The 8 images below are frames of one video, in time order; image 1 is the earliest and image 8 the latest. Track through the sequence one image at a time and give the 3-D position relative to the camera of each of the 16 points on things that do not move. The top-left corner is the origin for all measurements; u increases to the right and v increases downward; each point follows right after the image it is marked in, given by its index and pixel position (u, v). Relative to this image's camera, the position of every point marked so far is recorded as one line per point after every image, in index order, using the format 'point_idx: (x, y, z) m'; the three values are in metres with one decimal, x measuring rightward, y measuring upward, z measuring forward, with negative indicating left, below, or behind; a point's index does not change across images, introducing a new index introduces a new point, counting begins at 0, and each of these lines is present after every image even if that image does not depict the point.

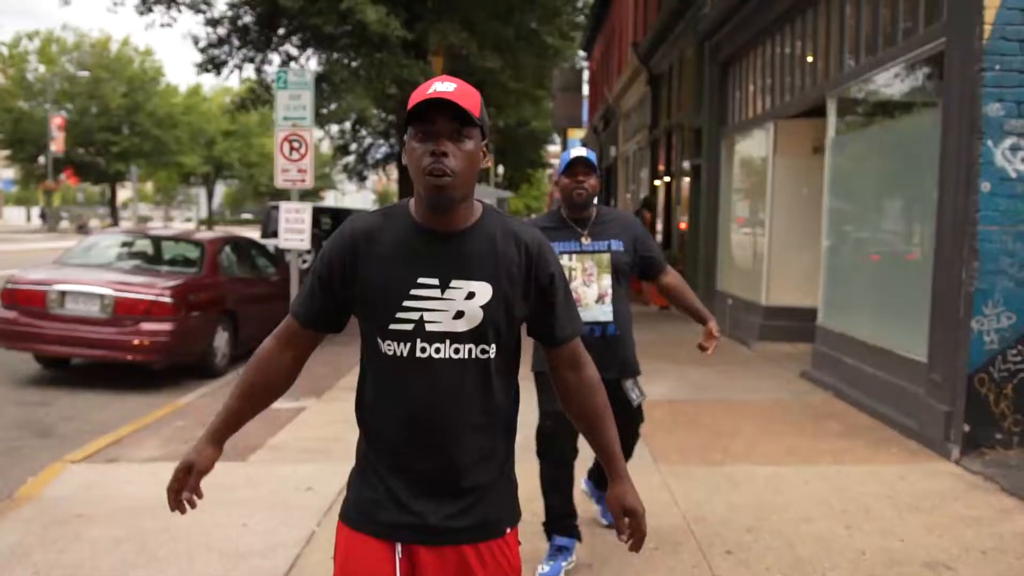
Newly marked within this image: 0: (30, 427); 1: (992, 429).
0: (-3.1, -0.9, +7.1) m
1: (+2.4, -0.7, +5.7) m
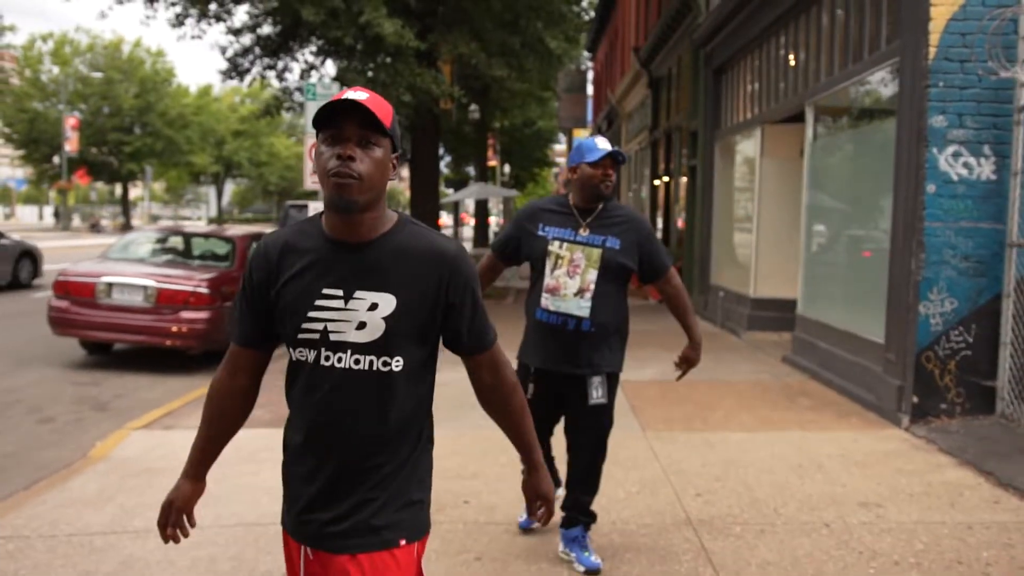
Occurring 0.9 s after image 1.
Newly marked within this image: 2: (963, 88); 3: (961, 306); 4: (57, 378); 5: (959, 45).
0: (-3.0, -0.8, +8.0) m
1: (+2.5, -0.6, +6.5) m
2: (+2.6, +1.1, +6.4) m
3: (+2.6, -0.1, +6.5) m
4: (-3.6, -0.7, +9.0) m
5: (+2.5, +1.4, +6.4) m
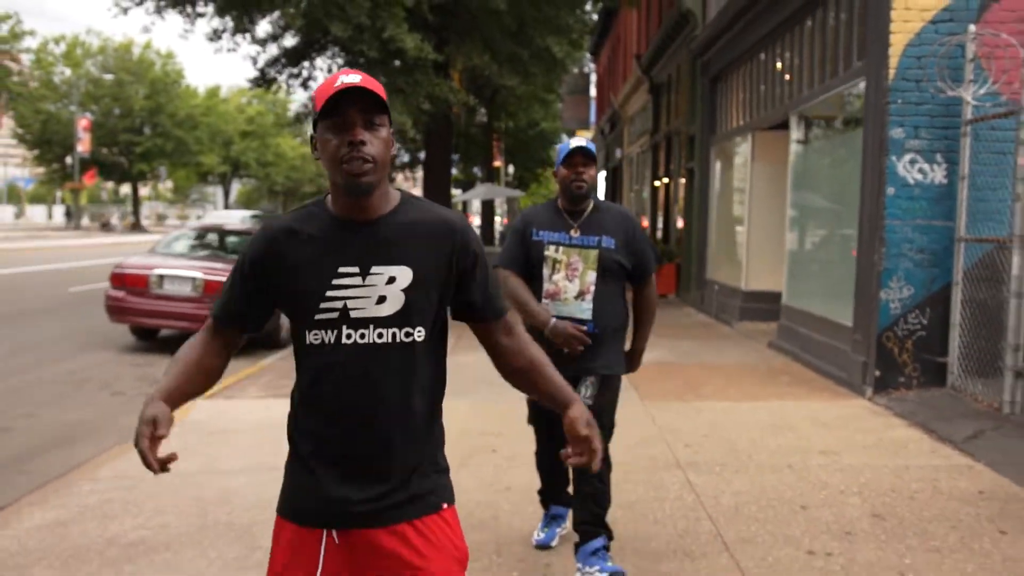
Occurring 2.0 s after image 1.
0: (-2.9, -0.7, +9.0) m
1: (+2.6, -0.6, +7.5) m
2: (+2.7, +1.2, +7.4) m
3: (+2.7, 0.0, +7.5) m
4: (-3.5, -0.6, +10.0) m
5: (+2.7, +1.5, +7.4) m
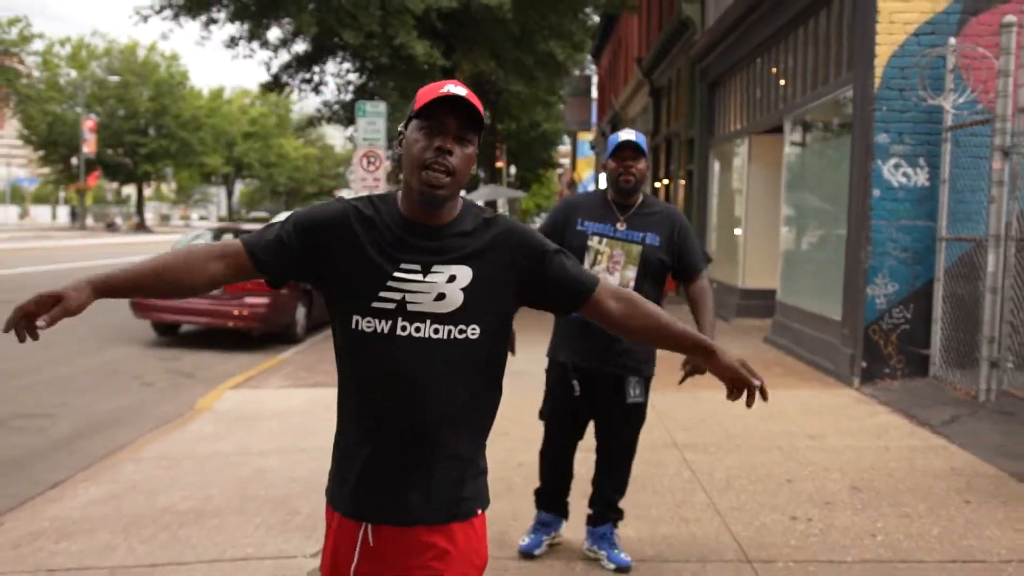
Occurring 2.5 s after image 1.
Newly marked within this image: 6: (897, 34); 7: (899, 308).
0: (-2.8, -0.7, +9.5) m
1: (+2.6, -0.5, +8.0) m
2: (+2.7, +1.2, +7.9) m
3: (+2.8, 0.0, +8.0) m
4: (-3.5, -0.6, +10.5) m
5: (+2.7, +1.5, +7.9) m
6: (+2.7, +1.8, +7.9) m
7: (+2.7, -0.1, +8.0) m
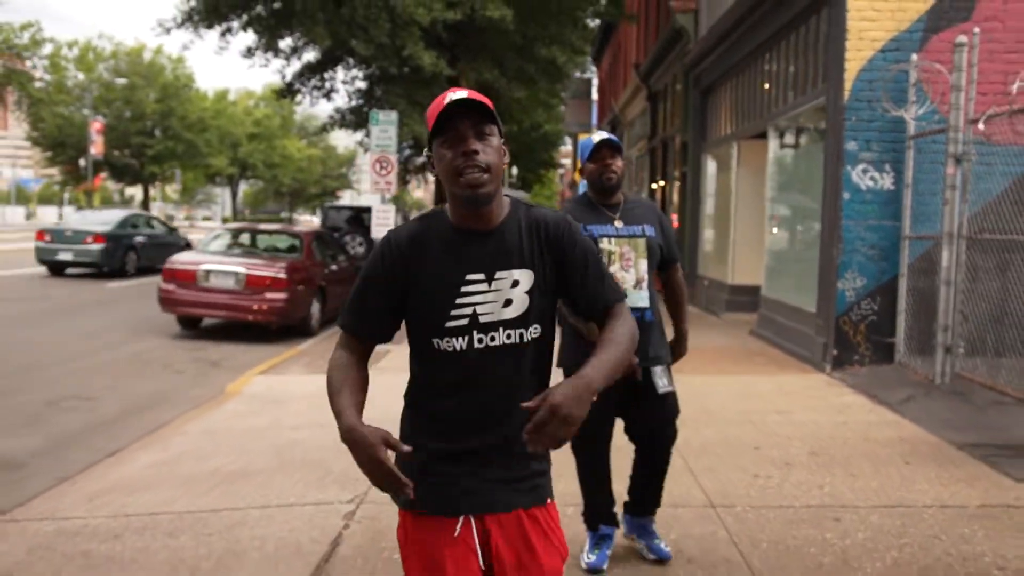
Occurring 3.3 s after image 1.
0: (-2.8, -0.7, +10.3) m
1: (+2.6, -0.5, +8.8) m
2: (+2.7, +1.3, +8.7) m
3: (+2.8, 0.0, +8.8) m
4: (-3.4, -0.6, +11.2) m
5: (+2.7, +1.5, +8.7) m
6: (+2.7, +1.8, +8.7) m
7: (+2.8, -0.1, +8.7) m
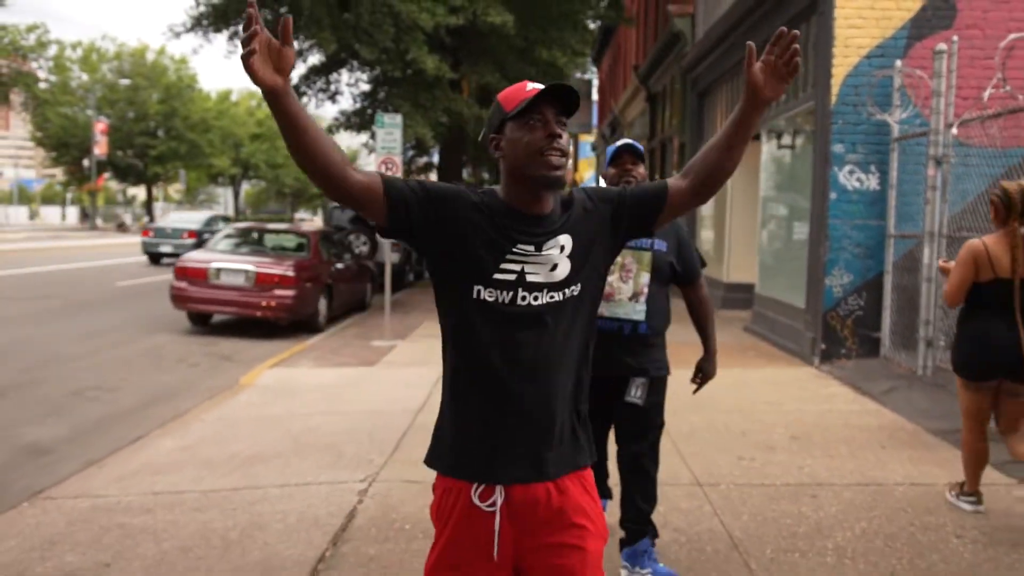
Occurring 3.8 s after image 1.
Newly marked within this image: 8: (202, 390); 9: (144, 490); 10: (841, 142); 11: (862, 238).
0: (-2.8, -0.6, +10.7) m
1: (+2.7, -0.5, +9.1) m
2: (+2.8, +1.3, +9.1) m
3: (+2.8, +0.1, +9.1) m
4: (-3.4, -0.5, +11.6) m
5: (+2.7, +1.6, +9.0) m
6: (+2.7, +1.9, +9.0) m
7: (+2.8, -0.1, +9.1) m
8: (-2.4, -0.8, +8.8) m
9: (-1.8, -1.0, +5.4) m
10: (+2.6, +1.2, +9.1) m
11: (+2.8, +0.4, +9.1) m
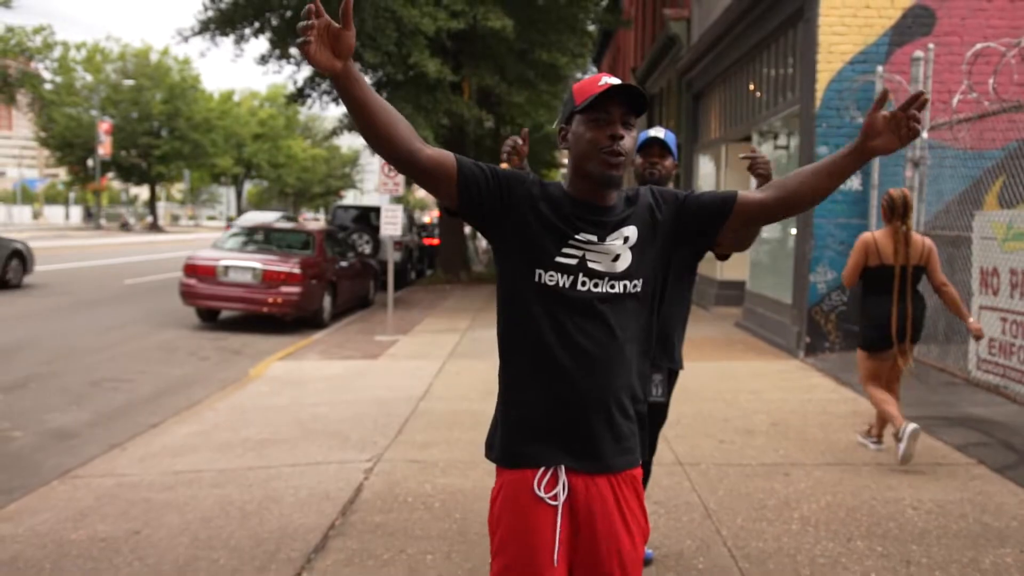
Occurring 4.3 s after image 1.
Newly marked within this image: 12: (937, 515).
0: (-2.8, -0.6, +11.1) m
1: (+2.6, -0.4, +9.5) m
2: (+2.7, +1.3, +9.4) m
3: (+2.8, +0.1, +9.5) m
4: (-3.4, -0.5, +12.0) m
5: (+2.7, +1.6, +9.4) m
6: (+2.7, +1.9, +9.4) m
7: (+2.8, 0.0, +9.5) m
8: (-2.4, -0.8, +9.2) m
9: (-1.8, -0.9, +5.8) m
10: (+2.6, +1.2, +9.5) m
11: (+2.8, +0.4, +9.5) m
12: (+1.7, -0.9, +4.6) m
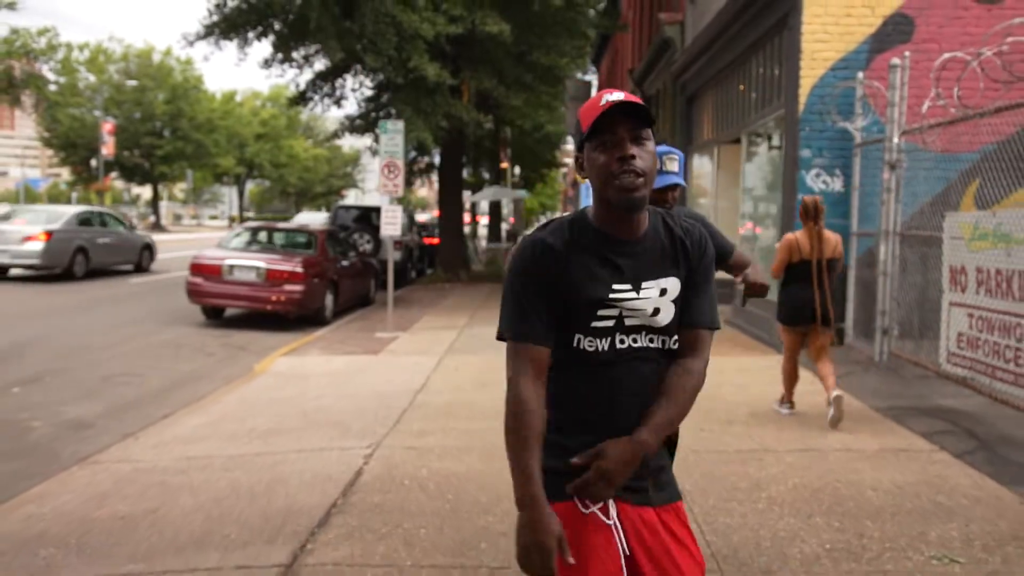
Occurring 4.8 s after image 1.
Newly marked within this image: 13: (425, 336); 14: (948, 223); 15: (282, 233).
0: (-2.9, -0.6, +11.5) m
1: (+2.6, -0.4, +9.9) m
2: (+2.7, +1.4, +9.8) m
3: (+2.7, +0.1, +9.9) m
4: (-3.5, -0.5, +12.4) m
5: (+2.7, +1.6, +9.8) m
6: (+2.7, +1.9, +9.8) m
7: (+2.7, 0.0, +9.9) m
8: (-2.5, -0.7, +9.6) m
9: (-1.8, -0.9, +6.2) m
10: (+2.6, +1.2, +9.8) m
11: (+2.8, +0.5, +9.9) m
12: (+1.7, -0.9, +5.0) m
13: (-0.9, -0.5, +12.0) m
14: (+2.9, +0.4, +7.6) m
15: (-2.8, +0.7, +14.0) m
